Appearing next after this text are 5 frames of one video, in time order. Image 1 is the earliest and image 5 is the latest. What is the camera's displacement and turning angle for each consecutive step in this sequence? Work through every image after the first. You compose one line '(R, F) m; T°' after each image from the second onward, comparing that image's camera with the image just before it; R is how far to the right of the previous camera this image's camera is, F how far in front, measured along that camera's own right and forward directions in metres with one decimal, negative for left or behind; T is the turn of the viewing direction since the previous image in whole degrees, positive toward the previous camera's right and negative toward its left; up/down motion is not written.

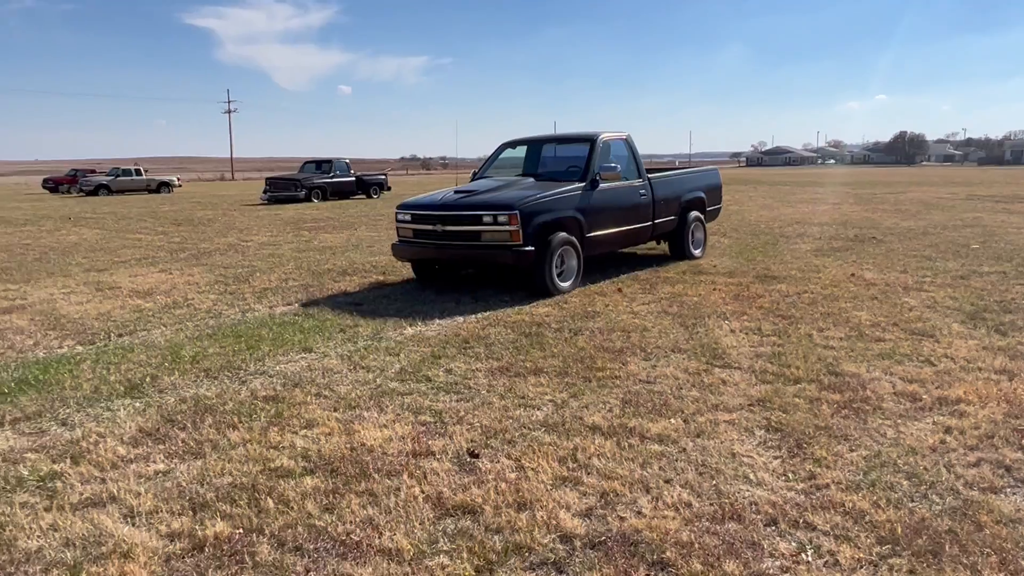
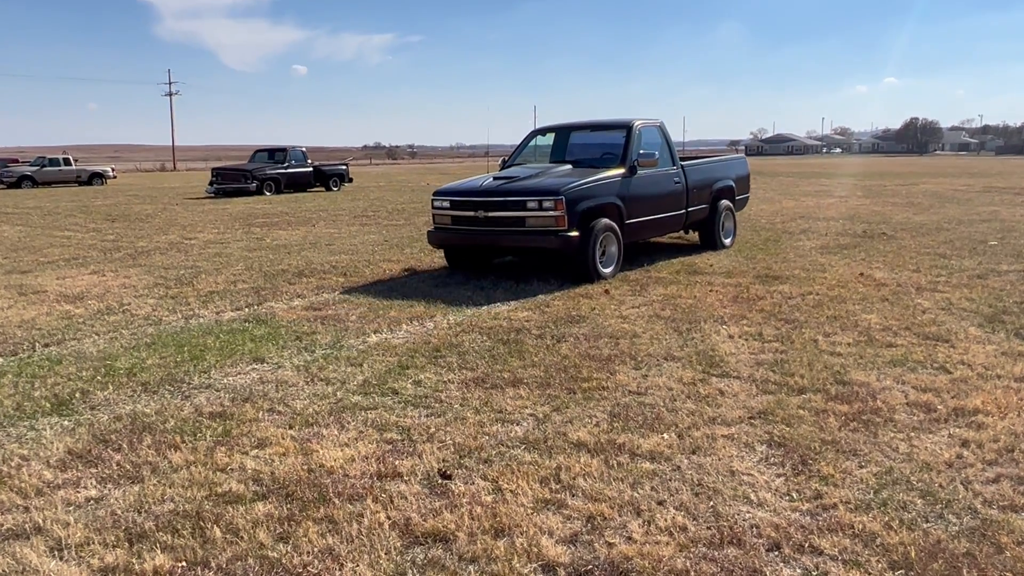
(+0.1, +0.3) m; 0°
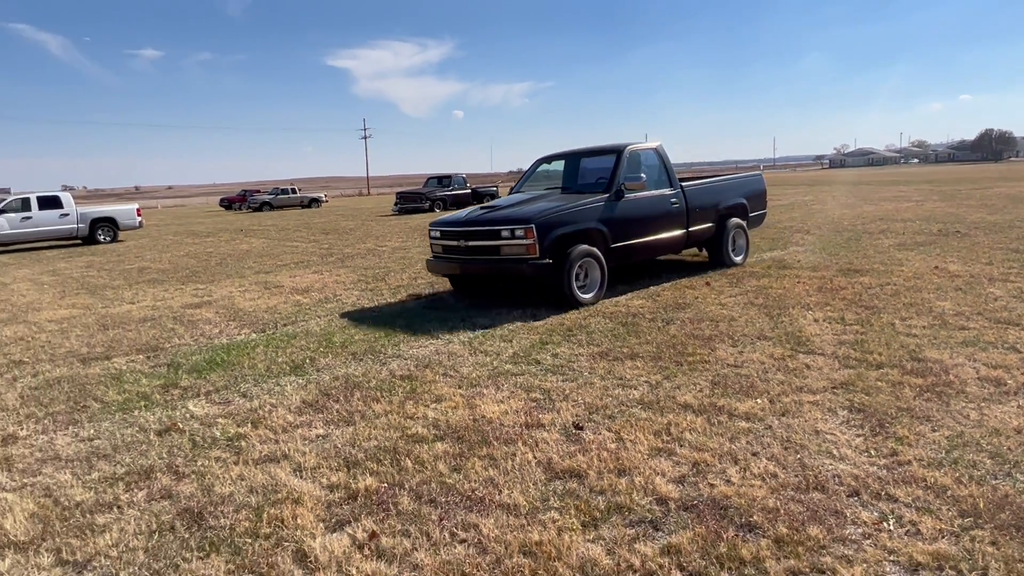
(+0.1, -0.8) m; -7°
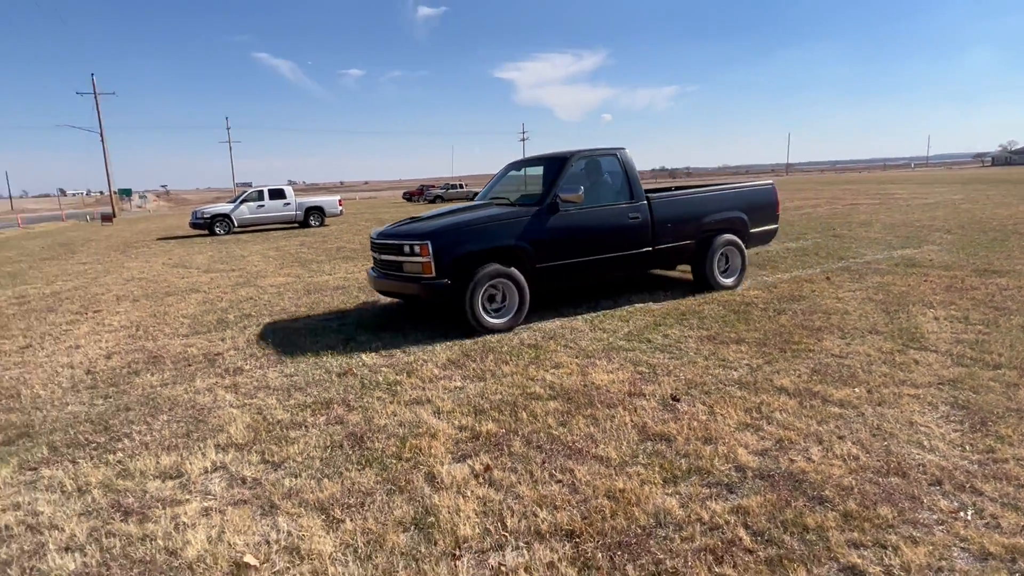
(+0.9, -0.6) m; -19°
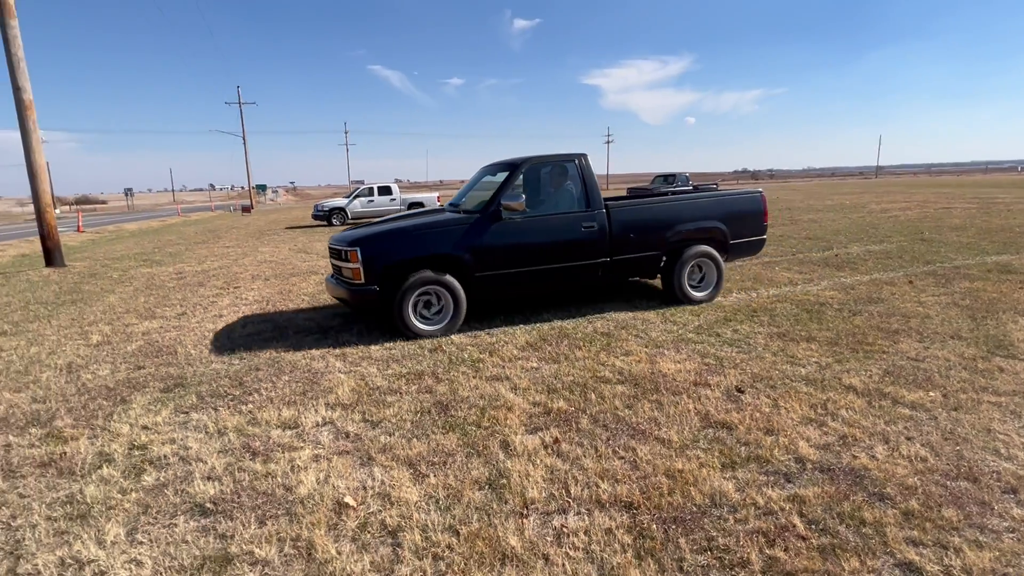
(+0.7, -0.3) m; -14°
